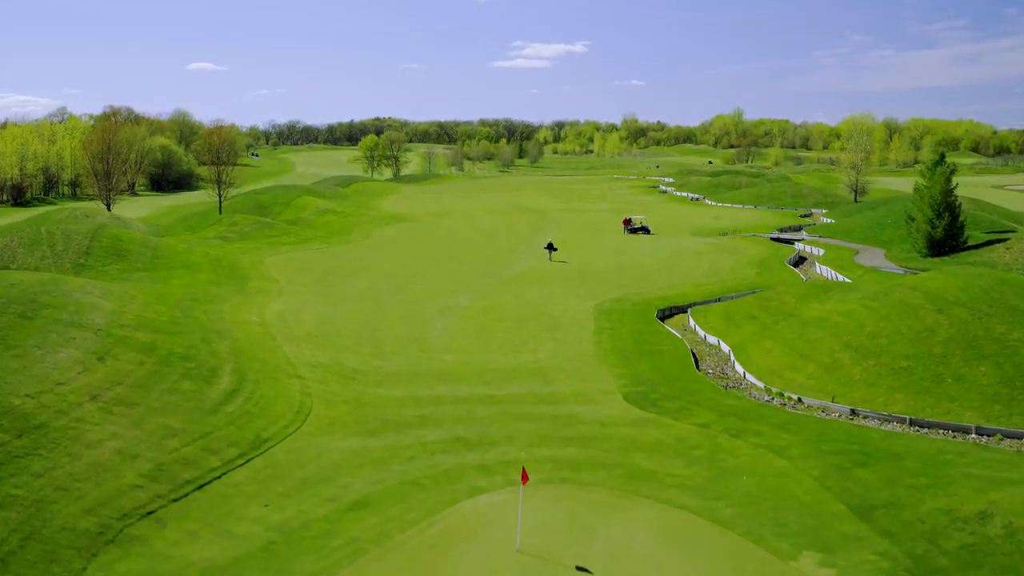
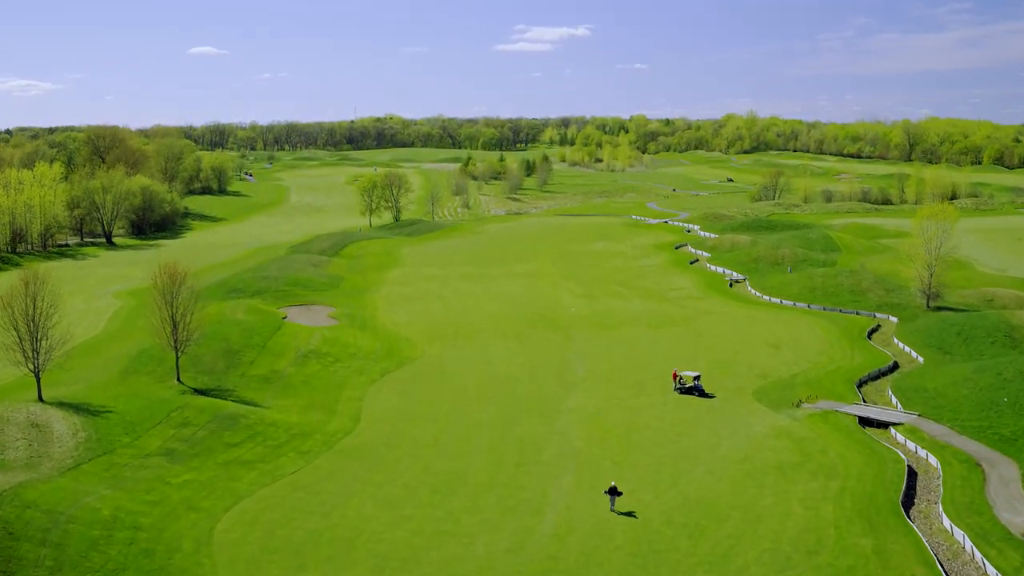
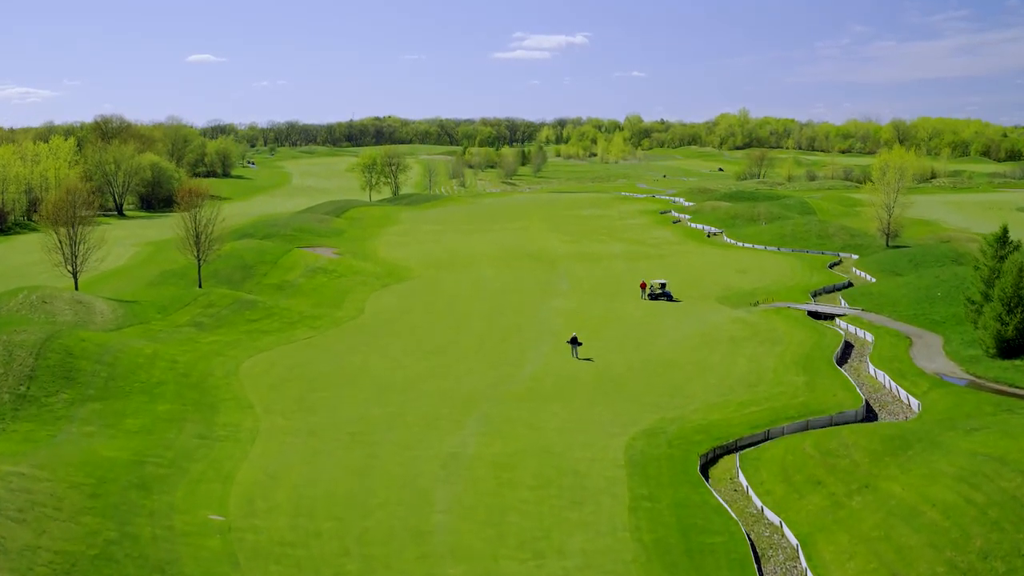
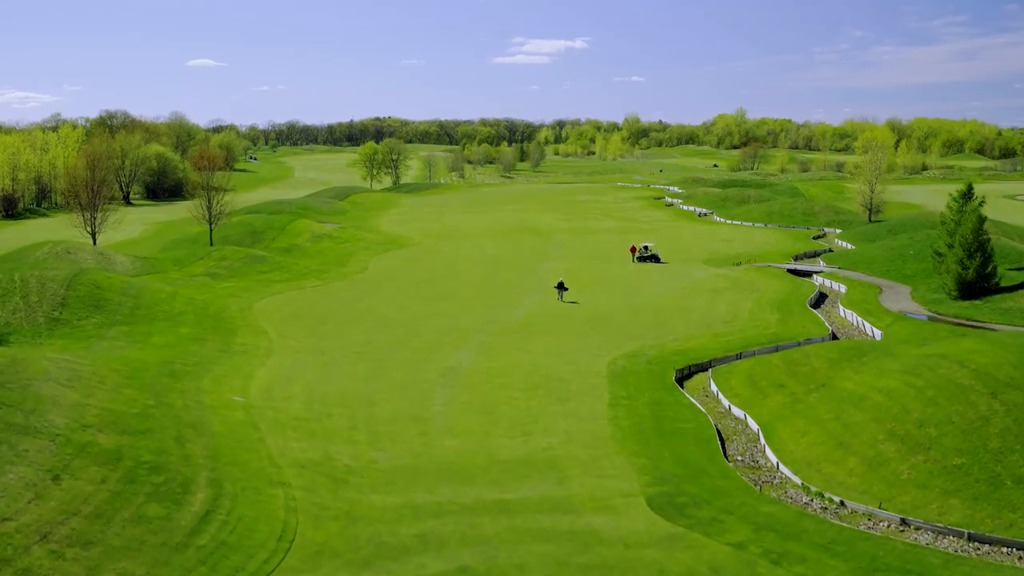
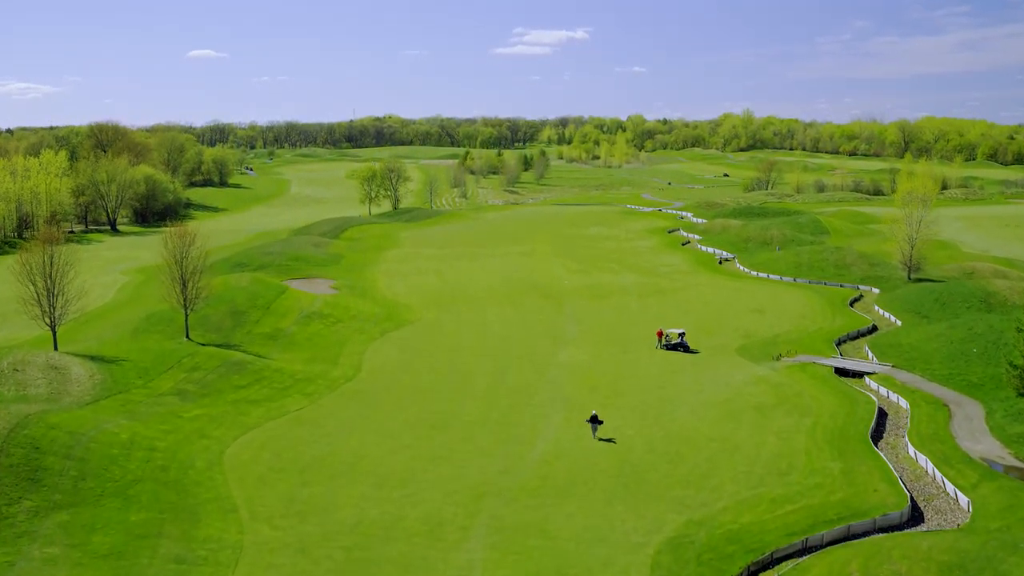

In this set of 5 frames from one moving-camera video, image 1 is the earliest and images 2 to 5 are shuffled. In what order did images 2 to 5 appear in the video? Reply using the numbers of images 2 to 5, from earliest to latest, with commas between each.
4, 3, 5, 2
